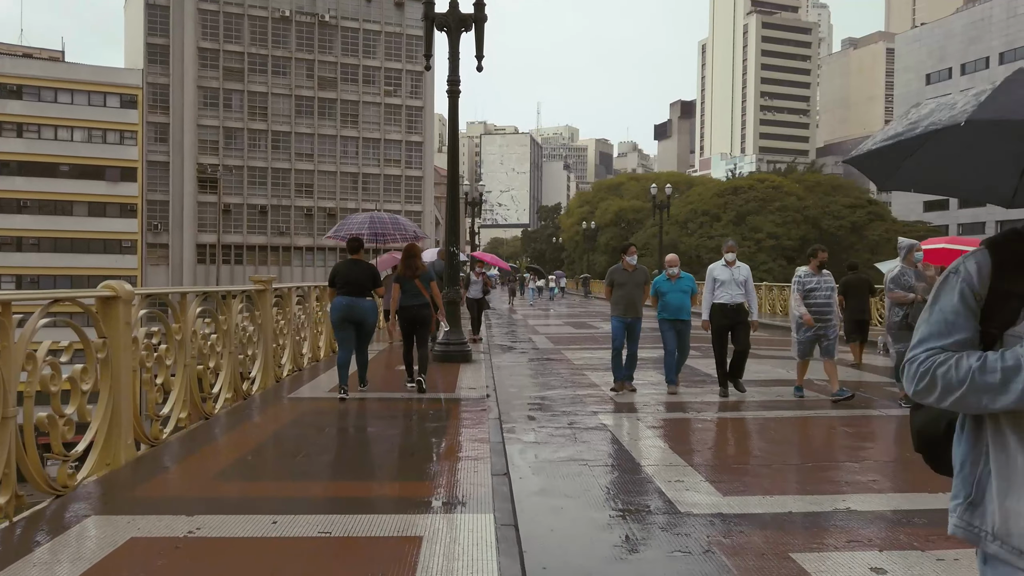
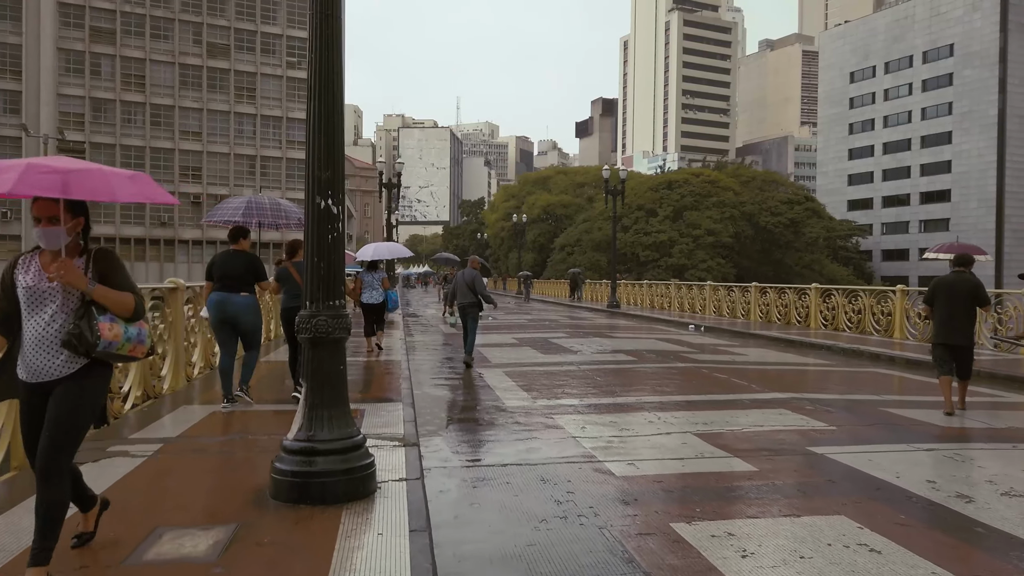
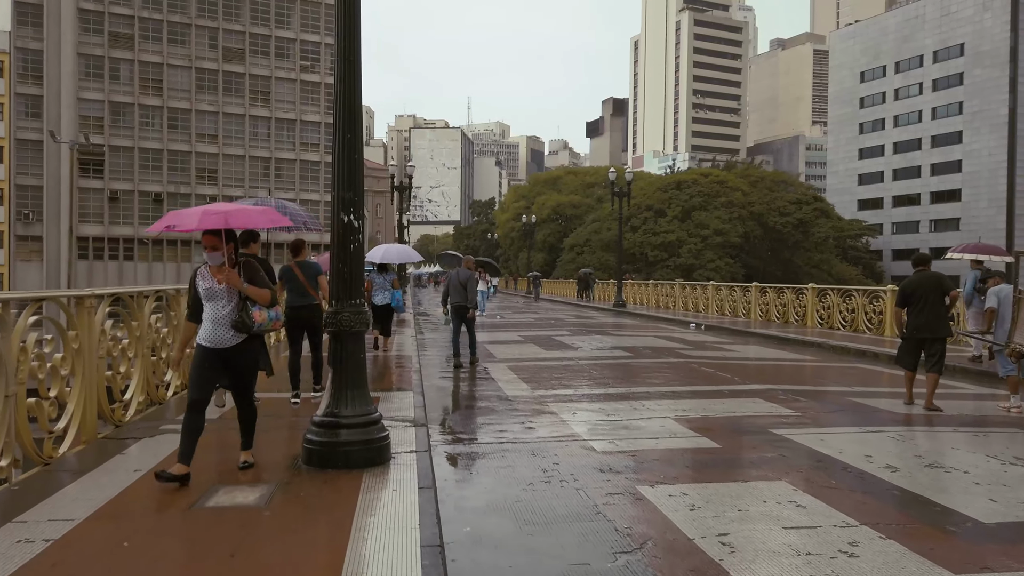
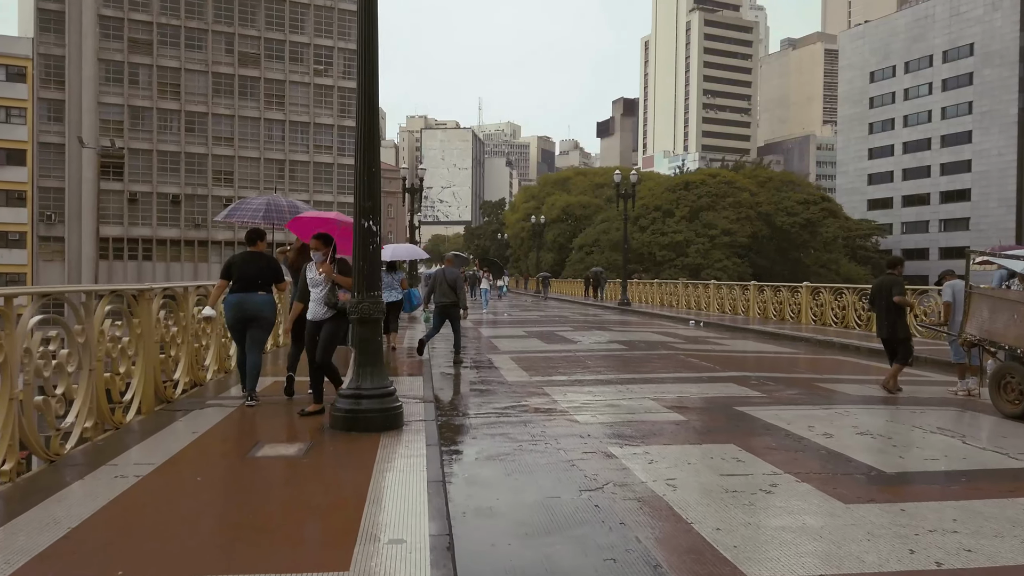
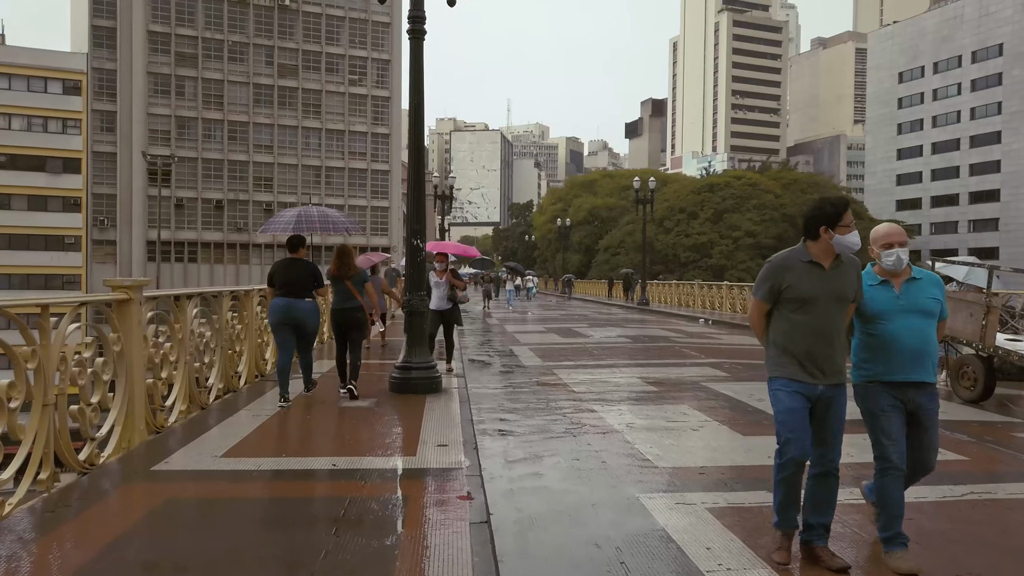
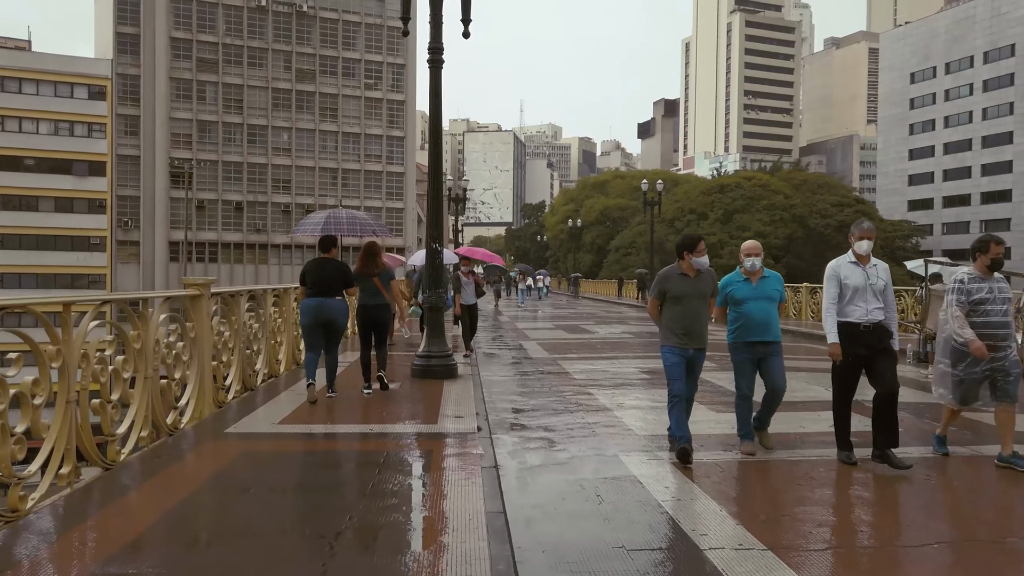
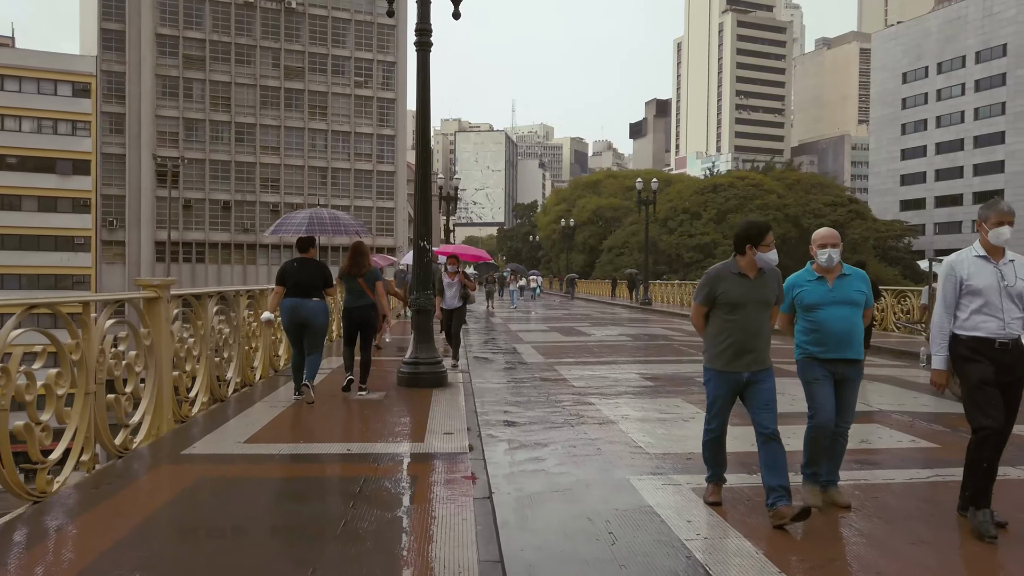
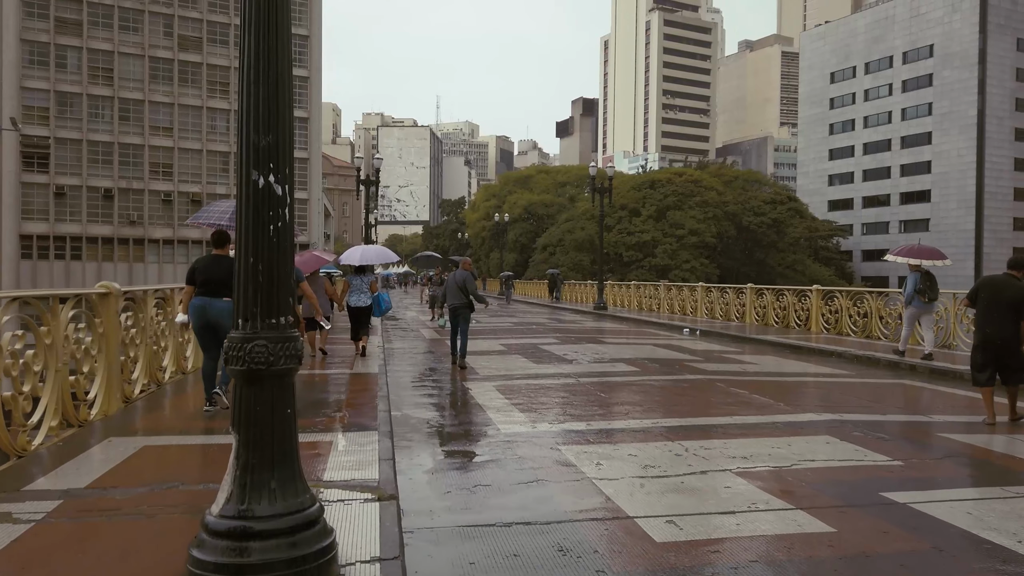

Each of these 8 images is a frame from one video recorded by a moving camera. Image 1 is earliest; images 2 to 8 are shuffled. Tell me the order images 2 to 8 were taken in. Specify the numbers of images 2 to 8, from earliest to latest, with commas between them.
6, 7, 5, 4, 3, 2, 8
